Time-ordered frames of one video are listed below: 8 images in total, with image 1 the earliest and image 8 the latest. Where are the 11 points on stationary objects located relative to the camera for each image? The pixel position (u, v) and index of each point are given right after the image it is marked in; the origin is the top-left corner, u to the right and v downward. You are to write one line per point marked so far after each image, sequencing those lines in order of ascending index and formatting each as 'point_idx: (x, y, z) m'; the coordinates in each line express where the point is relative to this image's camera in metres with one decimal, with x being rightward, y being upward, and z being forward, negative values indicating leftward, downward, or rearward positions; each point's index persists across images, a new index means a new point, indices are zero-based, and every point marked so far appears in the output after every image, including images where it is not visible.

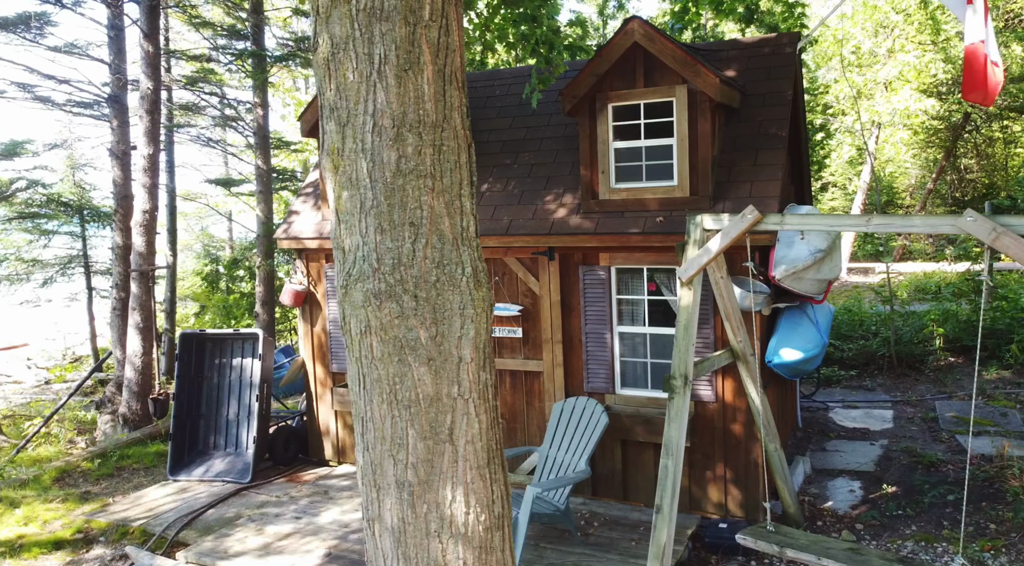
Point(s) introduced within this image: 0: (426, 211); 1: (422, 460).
0: (-0.3, +0.3, +2.8) m
1: (-0.3, -0.6, +2.8) m
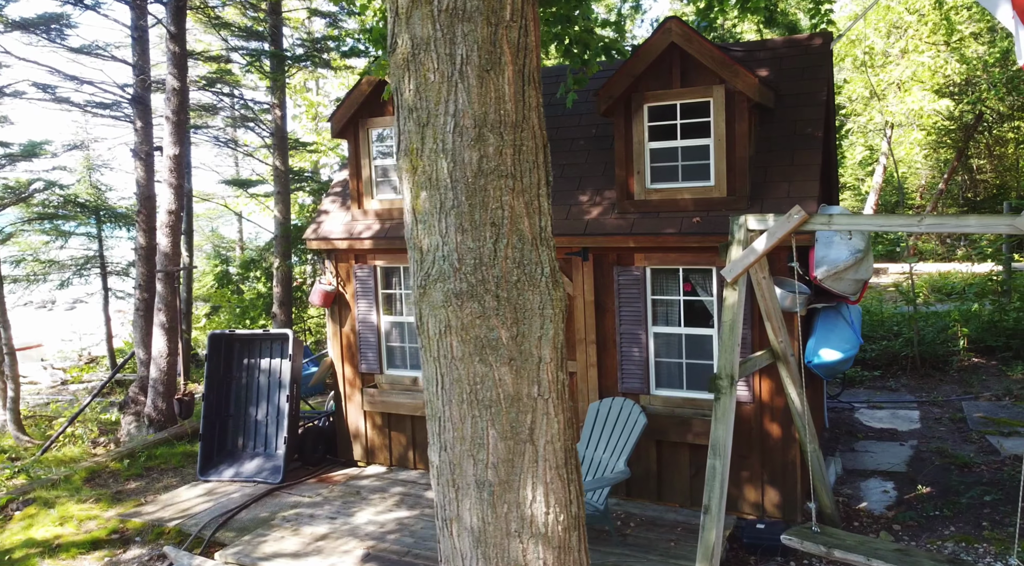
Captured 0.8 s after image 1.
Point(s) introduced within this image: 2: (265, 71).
0: (0.0, +0.3, +2.8) m
1: (0.0, -0.6, +2.8) m
2: (-4.0, +3.4, +13.0) m
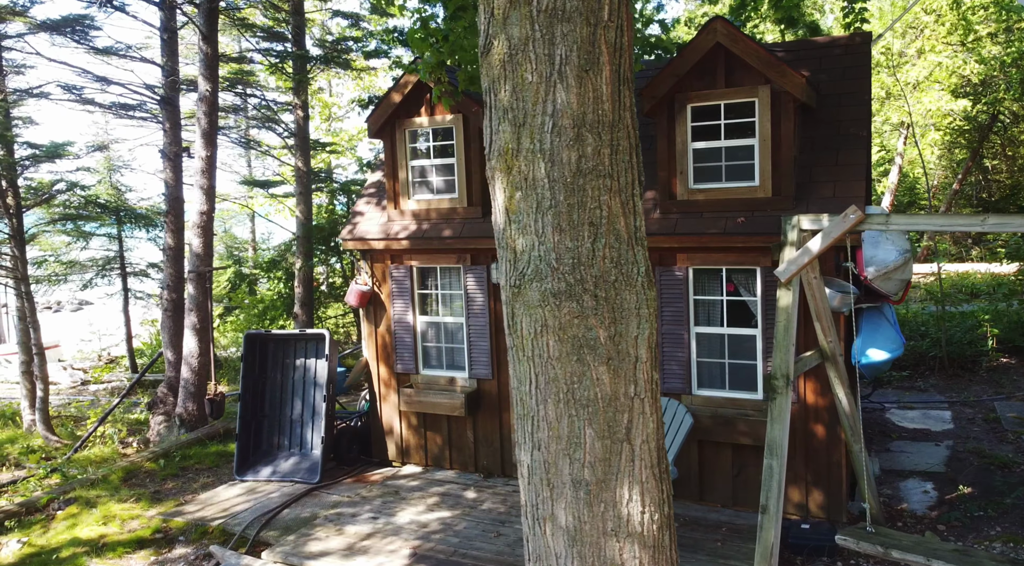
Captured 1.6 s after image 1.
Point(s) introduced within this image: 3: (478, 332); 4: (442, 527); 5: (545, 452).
0: (+0.3, +0.3, +2.8) m
1: (+0.3, -0.6, +2.8) m
2: (-3.6, +3.4, +13.1) m
3: (-0.3, -0.5, +7.5) m
4: (-0.5, -2.0, +6.5) m
5: (+0.1, -0.6, +2.9) m
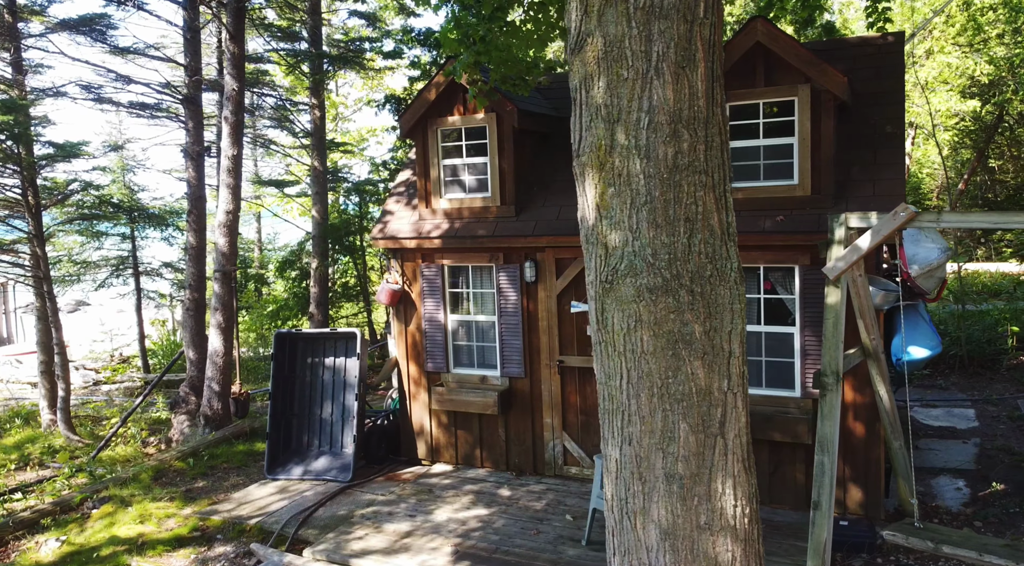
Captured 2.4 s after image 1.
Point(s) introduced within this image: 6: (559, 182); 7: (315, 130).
0: (+0.7, +0.3, +2.8) m
1: (+0.6, -0.6, +2.8) m
2: (-3.4, +3.4, +13.1) m
3: (0.0, -0.4, +7.5) m
4: (-0.2, -2.0, +6.6) m
5: (+0.5, -0.6, +2.9) m
6: (+0.5, +0.9, +7.5) m
7: (-3.3, +2.5, +13.2) m
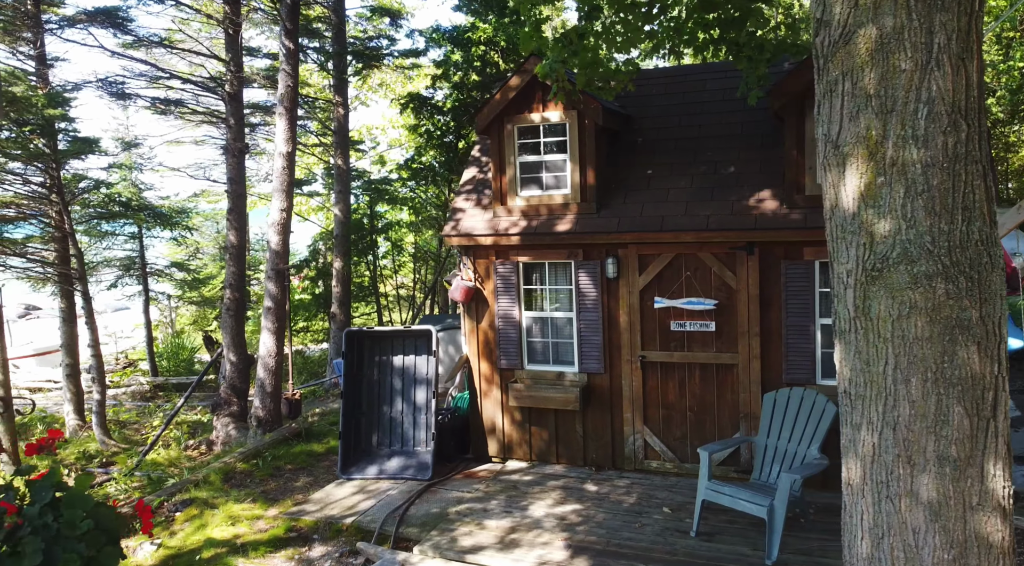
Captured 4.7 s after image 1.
0: (+1.7, +0.3, +2.9) m
1: (+1.7, -0.6, +2.9) m
2: (-2.9, +3.5, +12.9) m
3: (+0.7, -0.4, +7.6) m
4: (+0.6, -1.9, +6.6) m
5: (+1.5, -0.5, +3.0) m
6: (+1.2, +1.0, +7.6) m
7: (-2.8, +2.5, +13.0) m
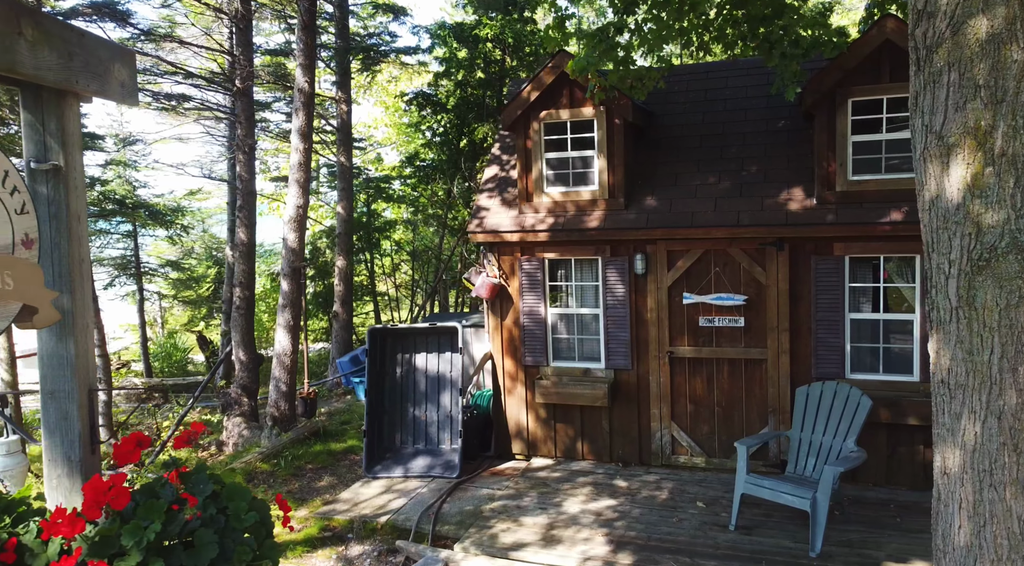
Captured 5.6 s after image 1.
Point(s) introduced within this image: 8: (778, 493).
0: (+2.1, +0.4, +2.9) m
1: (+2.1, -0.5, +2.9) m
2: (-2.9, +3.5, +12.8) m
3: (+1.0, -0.4, +7.6) m
4: (+0.9, -1.9, +6.6) m
5: (+1.9, -0.5, +3.0) m
6: (+1.5, +1.0, +7.6) m
7: (-2.8, +2.5, +12.9) m
8: (+2.0, -1.6, +6.0) m
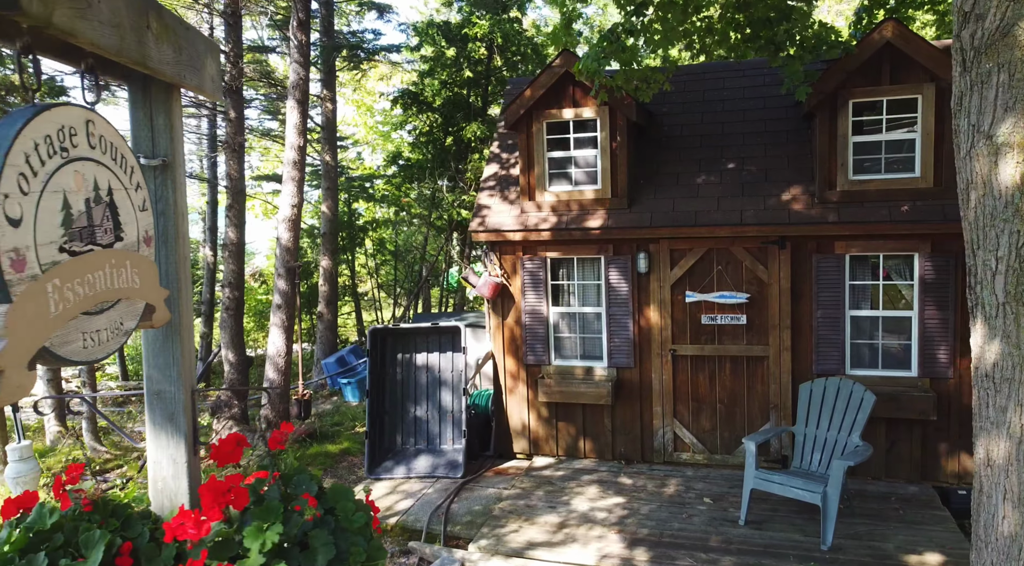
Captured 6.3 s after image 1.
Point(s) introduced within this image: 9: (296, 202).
0: (+2.3, +0.4, +3.0) m
1: (+2.3, -0.5, +3.0) m
2: (-3.1, +3.5, +12.6) m
3: (+1.0, -0.4, +7.6) m
4: (+1.0, -1.9, +6.6) m
5: (+2.1, -0.5, +3.1) m
6: (+1.5, +1.0, +7.7) m
7: (-3.0, +2.5, +12.8) m
8: (+2.1, -1.6, +6.1) m
9: (-2.4, +0.9, +8.9) m
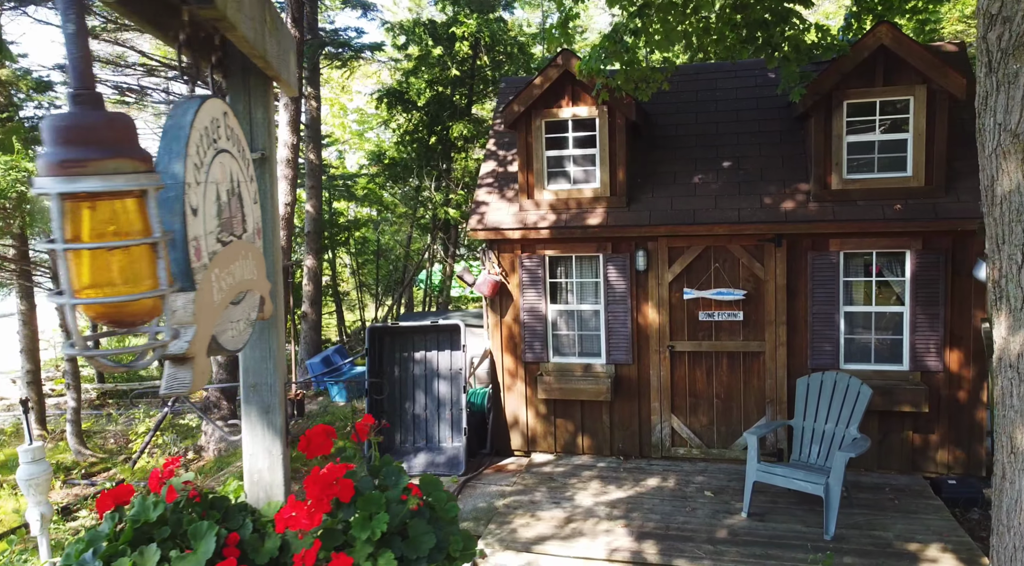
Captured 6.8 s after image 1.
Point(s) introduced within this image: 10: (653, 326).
0: (+2.5, +0.4, +3.2) m
1: (+2.5, -0.5, +3.2) m
2: (-3.3, +3.5, +12.5) m
3: (+1.0, -0.3, +7.7) m
4: (+1.0, -1.9, +6.7) m
5: (+2.3, -0.5, +3.2) m
6: (+1.5, +1.1, +7.8) m
7: (-3.2, +2.5, +12.7) m
8: (+2.2, -1.5, +6.2) m
9: (-2.5, +0.9, +8.9) m
10: (+1.4, -0.4, +7.7) m
